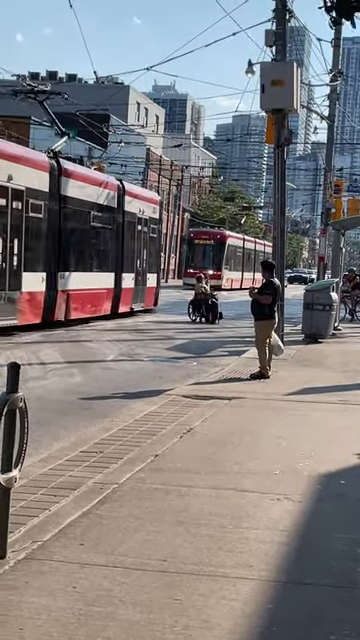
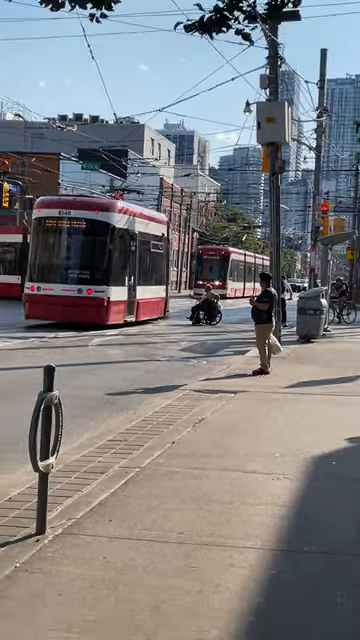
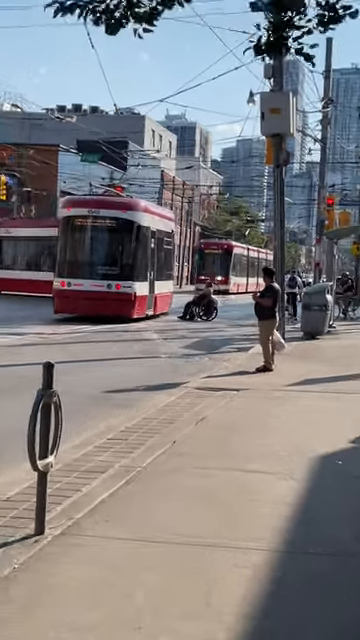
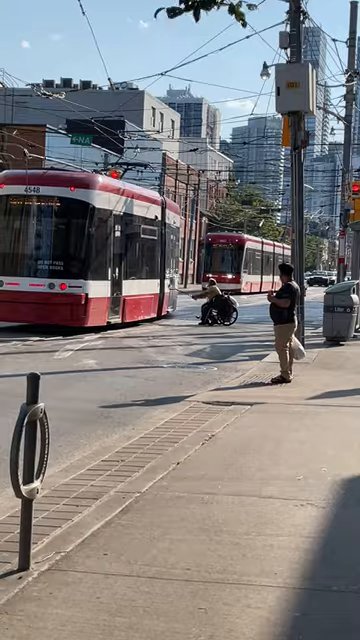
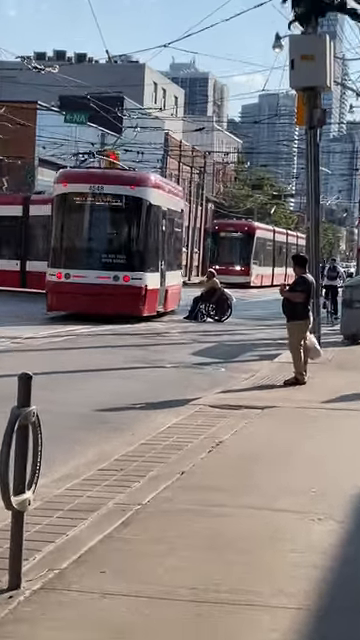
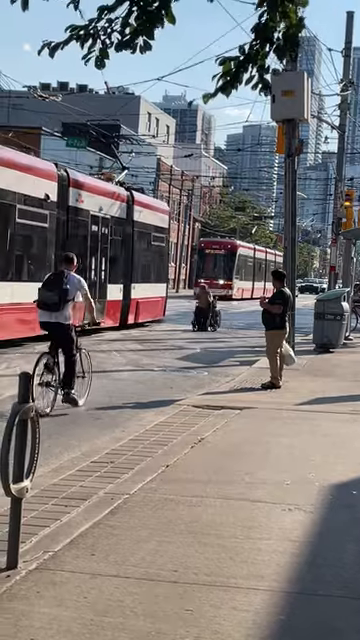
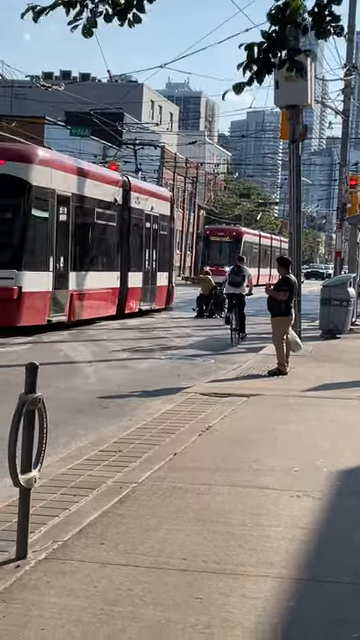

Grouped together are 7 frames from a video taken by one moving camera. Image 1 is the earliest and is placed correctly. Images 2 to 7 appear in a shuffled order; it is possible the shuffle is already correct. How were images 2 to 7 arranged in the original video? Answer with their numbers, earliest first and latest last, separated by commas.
6, 7, 4, 2, 3, 5
